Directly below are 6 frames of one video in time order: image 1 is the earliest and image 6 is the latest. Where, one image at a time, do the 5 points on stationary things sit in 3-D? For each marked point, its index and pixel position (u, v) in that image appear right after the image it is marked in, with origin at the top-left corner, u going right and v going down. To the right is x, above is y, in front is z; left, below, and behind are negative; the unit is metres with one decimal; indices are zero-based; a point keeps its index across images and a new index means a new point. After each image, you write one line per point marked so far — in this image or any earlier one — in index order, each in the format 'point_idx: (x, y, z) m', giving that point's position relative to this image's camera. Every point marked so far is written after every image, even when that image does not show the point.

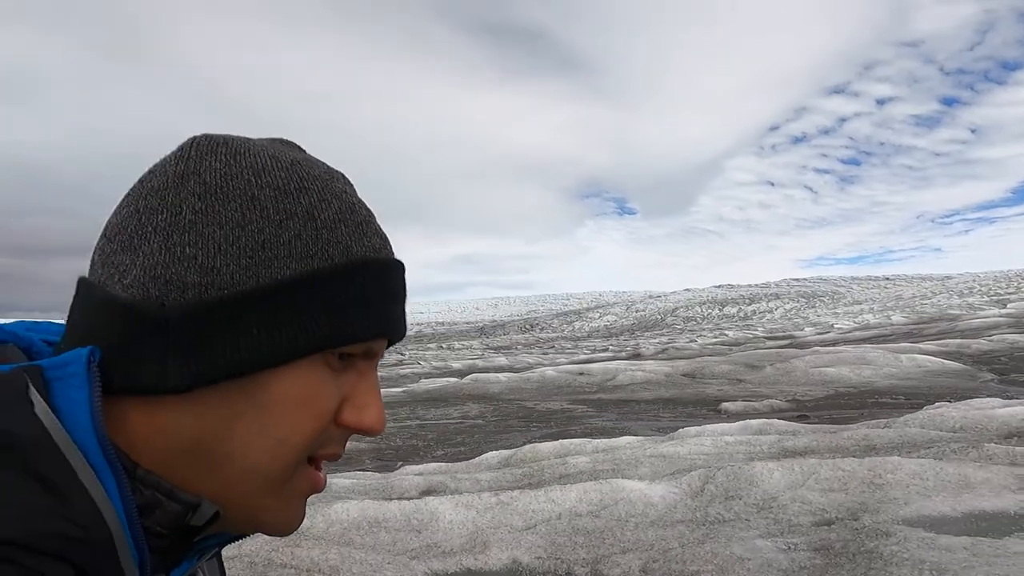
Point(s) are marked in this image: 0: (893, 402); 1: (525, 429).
0: (+9.9, -3.0, +17.2) m
1: (+0.2, -3.6, +16.8) m
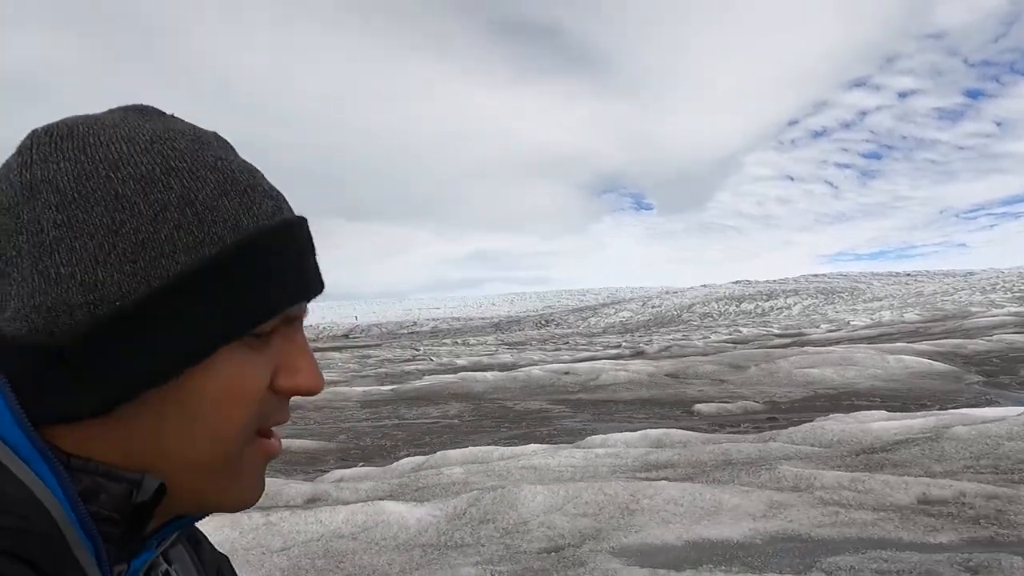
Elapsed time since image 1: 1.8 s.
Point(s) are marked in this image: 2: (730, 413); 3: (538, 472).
0: (+9.2, -3.0, +17.1) m
1: (-0.5, -3.6, +16.8) m
2: (+5.6, -3.2, +17.2) m
3: (+0.1, -1.5, +5.5) m
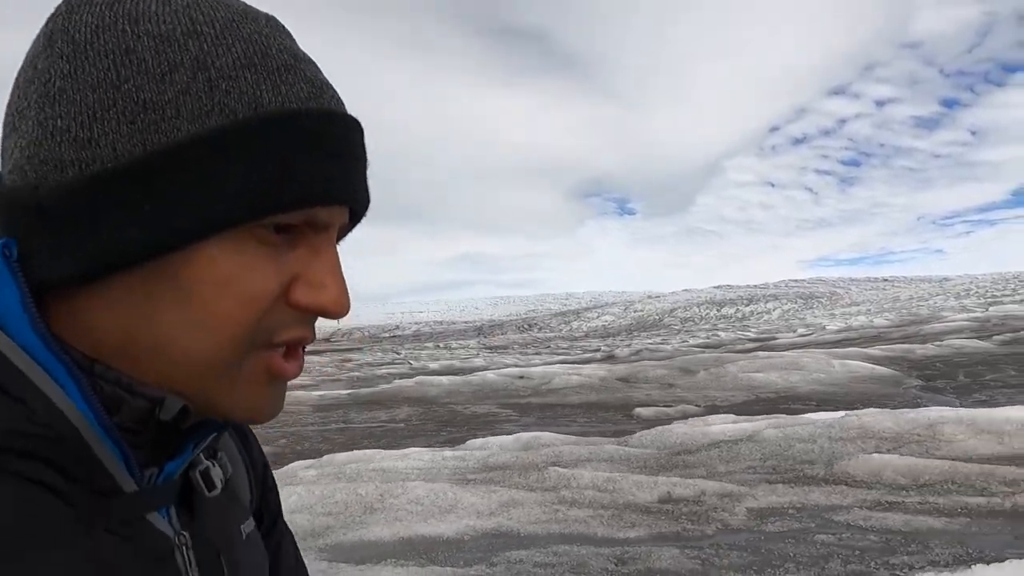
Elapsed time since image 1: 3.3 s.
0: (+7.6, -3.2, +17.5) m
1: (-2.0, -3.7, +17.0) m
2: (+4.1, -3.4, +17.5) m
3: (-1.1, -1.6, +5.7) m
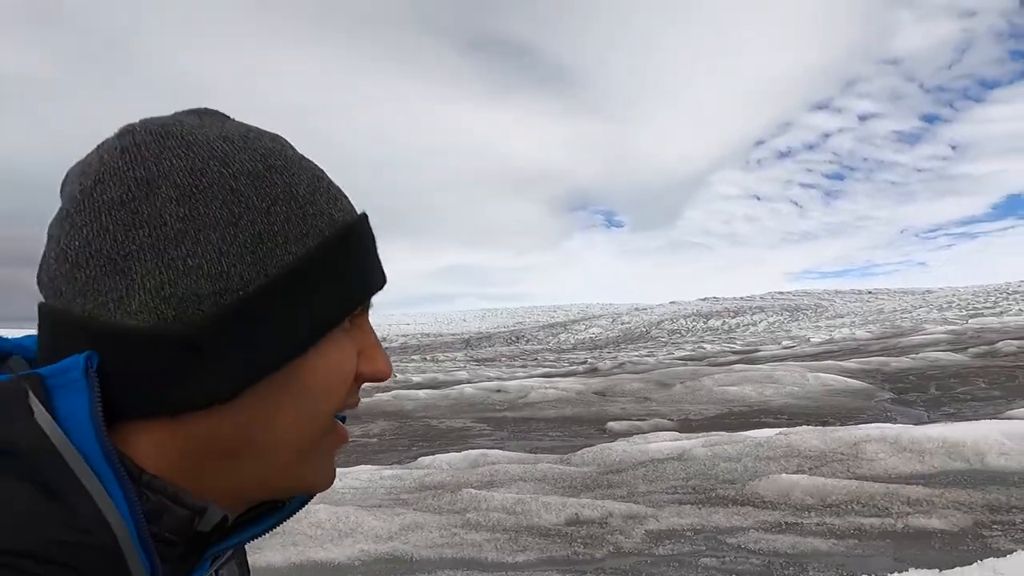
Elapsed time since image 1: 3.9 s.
0: (+6.9, -3.6, +17.6) m
1: (-2.7, -4.1, +16.9) m
2: (+3.3, -3.8, +17.5) m
3: (-1.6, -1.8, +5.7) m
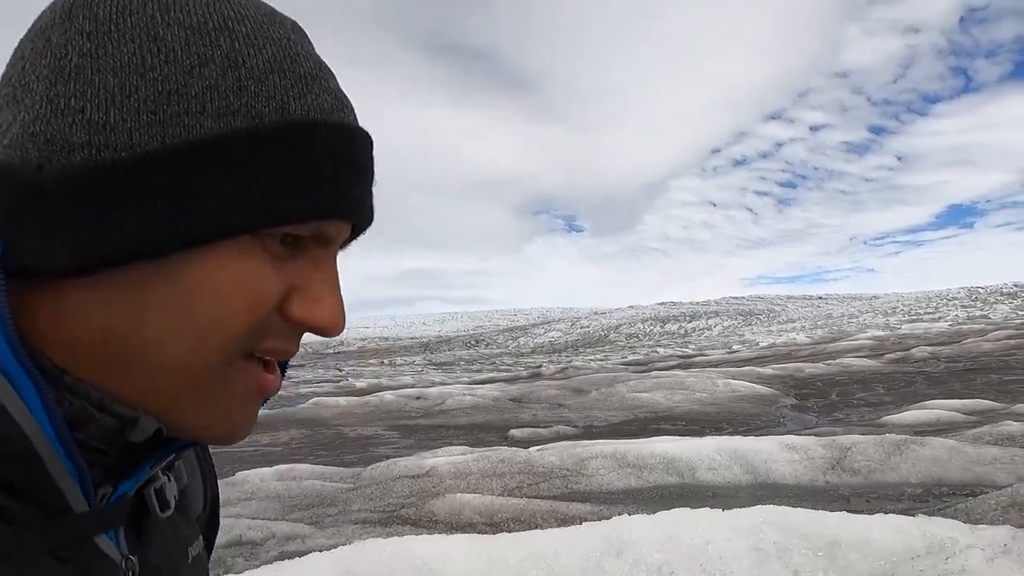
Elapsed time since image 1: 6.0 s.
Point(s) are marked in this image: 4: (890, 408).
0: (+4.3, -3.8, +18.0) m
1: (-5.3, -4.3, +16.8) m
2: (+0.7, -4.0, +17.8) m
3: (-3.5, -1.9, +5.7) m
4: (+11.1, -3.5, +19.6) m
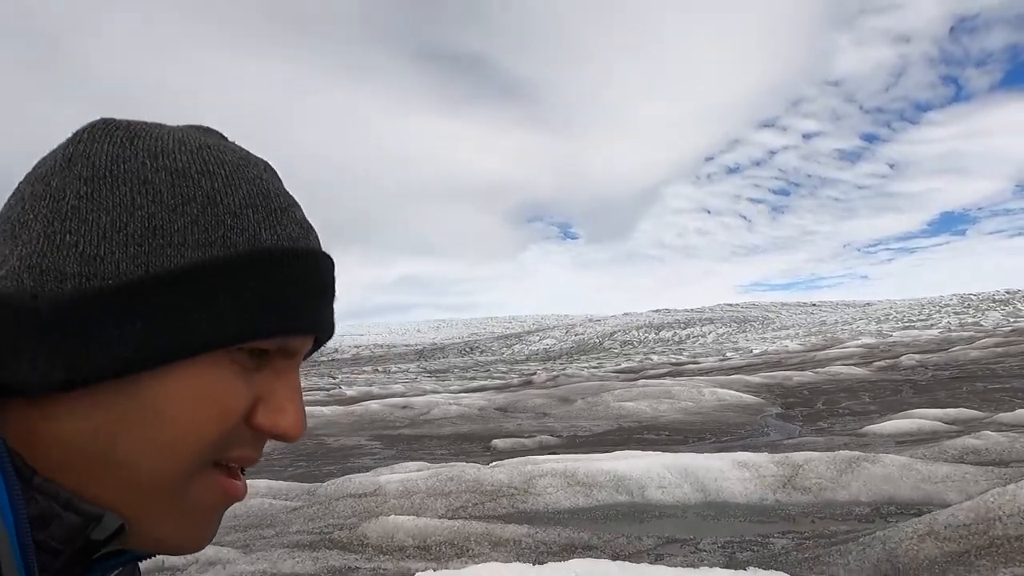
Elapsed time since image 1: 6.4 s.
0: (+3.8, -4.1, +18.0) m
1: (-5.8, -4.5, +16.6) m
2: (+0.3, -4.3, +17.7) m
3: (-3.9, -2.0, +5.6) m
4: (+10.6, -3.8, +19.6) m
